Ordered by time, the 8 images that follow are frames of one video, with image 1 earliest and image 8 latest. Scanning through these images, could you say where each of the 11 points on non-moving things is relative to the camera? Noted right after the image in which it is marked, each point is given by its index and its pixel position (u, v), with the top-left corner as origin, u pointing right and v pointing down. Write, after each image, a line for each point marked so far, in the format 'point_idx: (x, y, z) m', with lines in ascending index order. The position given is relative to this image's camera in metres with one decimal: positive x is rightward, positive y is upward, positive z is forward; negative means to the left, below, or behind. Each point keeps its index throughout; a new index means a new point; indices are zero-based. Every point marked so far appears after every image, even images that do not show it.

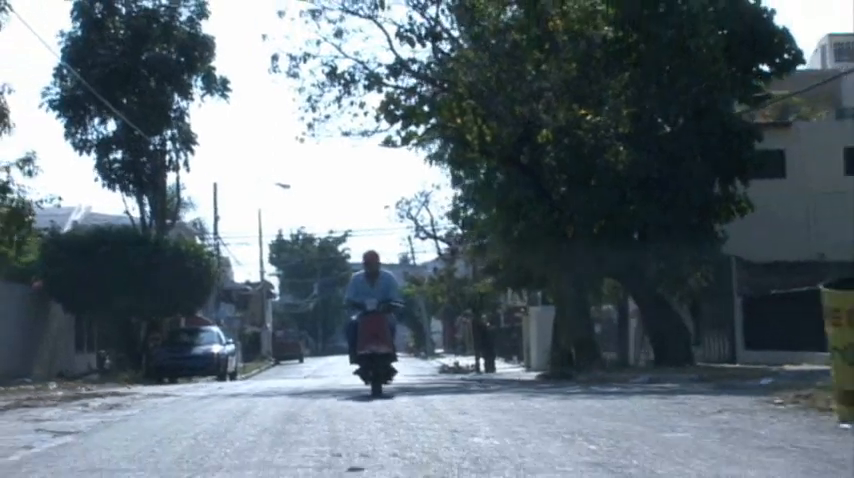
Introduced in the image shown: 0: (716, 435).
0: (+2.3, -1.5, +9.9) m
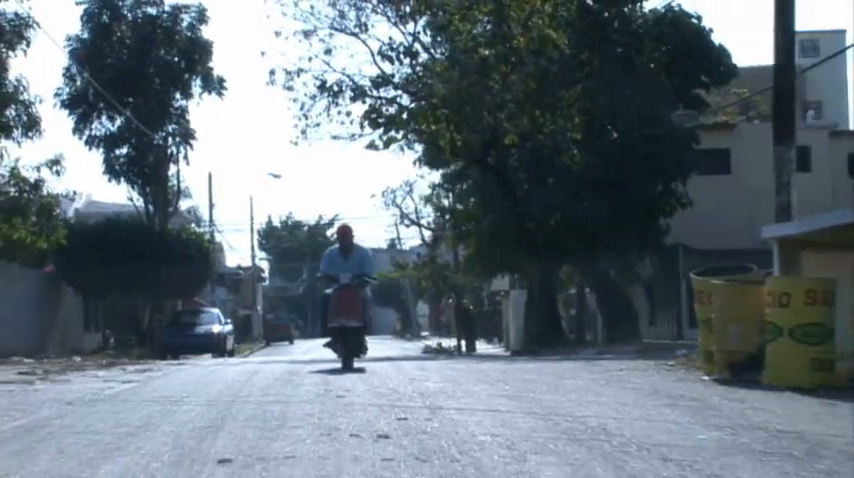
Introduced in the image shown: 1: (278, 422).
0: (+1.9, -1.5, +13.8) m
1: (-1.0, -1.3, +9.3) m
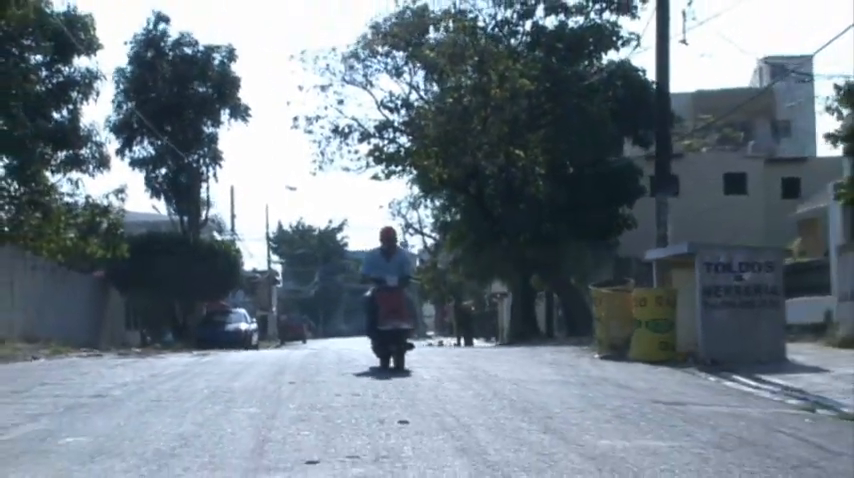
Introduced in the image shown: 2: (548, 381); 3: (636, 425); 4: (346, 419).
0: (+1.6, -1.9, +21.1) m
1: (-1.4, -1.7, +16.6) m
2: (+1.5, -1.6, +15.4) m
3: (+1.7, -1.5, +10.4) m
4: (-0.6, -1.4, +10.6) m
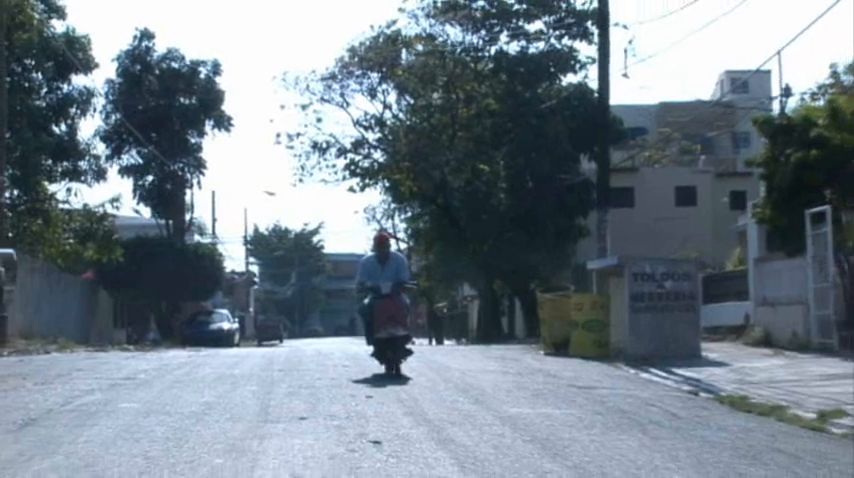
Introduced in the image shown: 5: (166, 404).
0: (+1.0, -2.1, +24.5) m
1: (-1.9, -1.9, +20.0) m
2: (+0.9, -1.9, +18.8) m
3: (+1.3, -1.7, +13.8) m
4: (-1.0, -1.6, +14.0) m
5: (-2.4, -1.5, +12.4) m
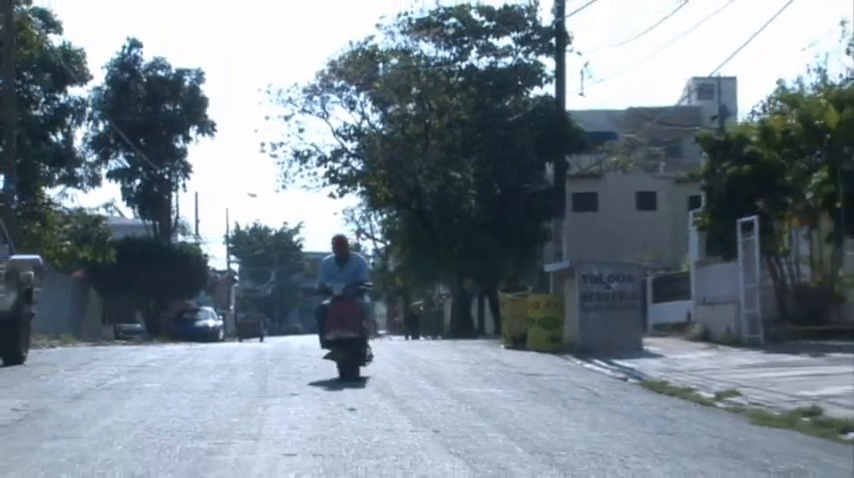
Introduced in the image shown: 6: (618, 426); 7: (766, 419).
0: (+0.4, -2.2, +27.4) m
1: (-2.4, -2.0, +22.9) m
2: (+0.5, -2.0, +21.7) m
3: (+0.9, -1.8, +16.7) m
4: (-1.4, -1.8, +16.9) m
5: (-2.8, -1.7, +15.3) m
6: (+1.7, -1.6, +11.6) m
7: (+3.4, -1.8, +13.2) m
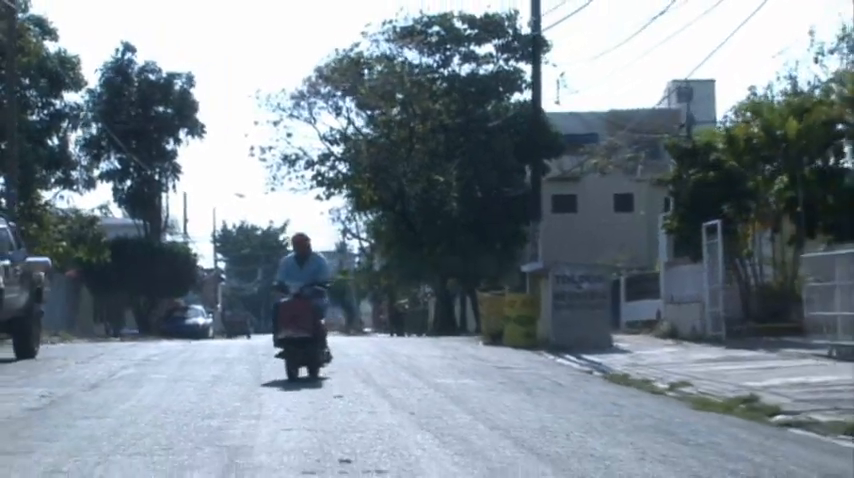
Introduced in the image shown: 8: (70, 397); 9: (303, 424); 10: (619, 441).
0: (0.0, -2.3, +29.1) m
1: (-2.8, -2.0, +24.5) m
2: (+0.1, -2.1, +23.4) m
3: (+0.6, -1.9, +18.4) m
4: (-1.7, -1.8, +18.5) m
5: (-3.1, -1.7, +16.9) m
6: (+1.5, -1.7, +13.3) m
7: (+3.1, -1.9, +14.9) m
8: (-3.7, -1.6, +13.6) m
9: (-1.0, -1.5, +10.8) m
10: (+1.5, -1.6, +10.2) m
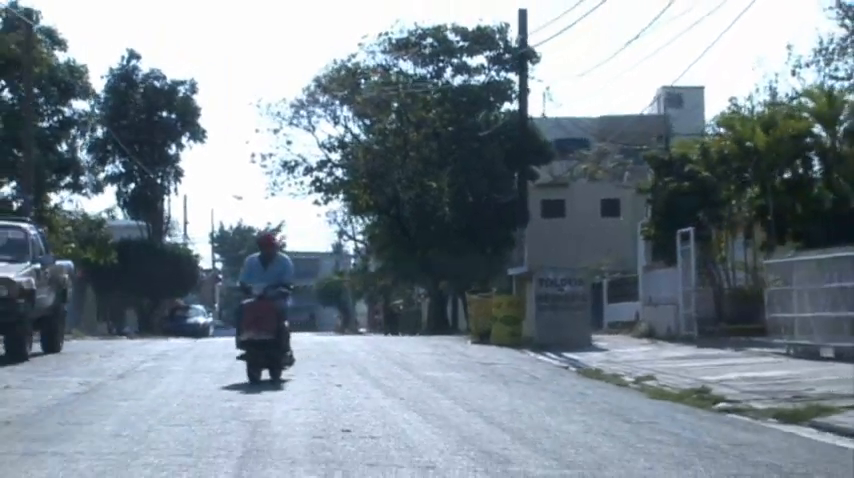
0: (-0.2, -2.4, +31.1) m
1: (-3.0, -2.1, +26.5) m
2: (0.0, -2.2, +25.4) m
3: (+0.5, -2.0, +20.4) m
4: (-1.9, -1.9, +20.5) m
5: (-3.2, -1.8, +18.9) m
6: (+1.3, -1.8, +15.3) m
7: (+3.0, -2.0, +16.9) m
8: (-3.8, -1.7, +15.7) m
9: (-1.1, -1.6, +12.9) m
10: (+1.3, -1.7, +12.2) m
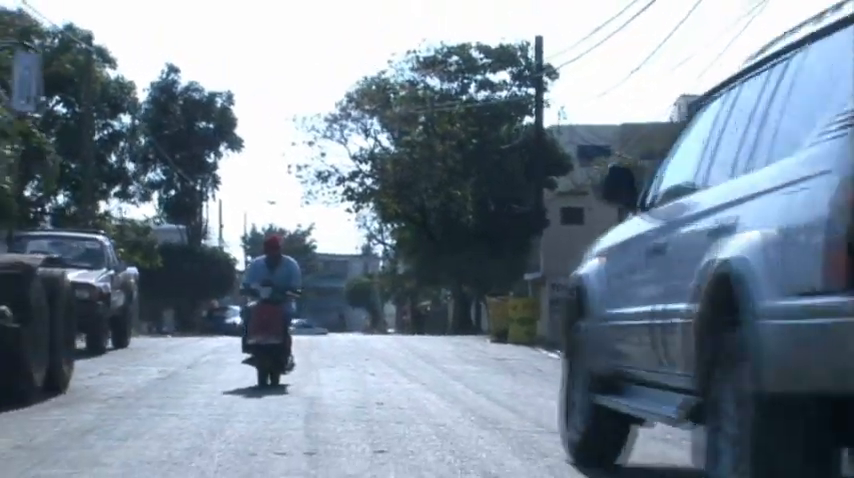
0: (+0.4, -2.6, +34.3) m
1: (-2.5, -2.3, +29.8) m
2: (+0.4, -2.4, +28.6) m
3: (+0.8, -2.2, +23.6) m
4: (-1.5, -2.1, +23.8) m
5: (-2.9, -2.0, +22.2) m
6: (+1.6, -2.0, +18.5) m
7: (+3.3, -2.2, +20.1) m
8: (-3.6, -1.9, +18.9) m
9: (-0.9, -1.8, +16.1) m
10: (+1.5, -1.9, +15.4) m
